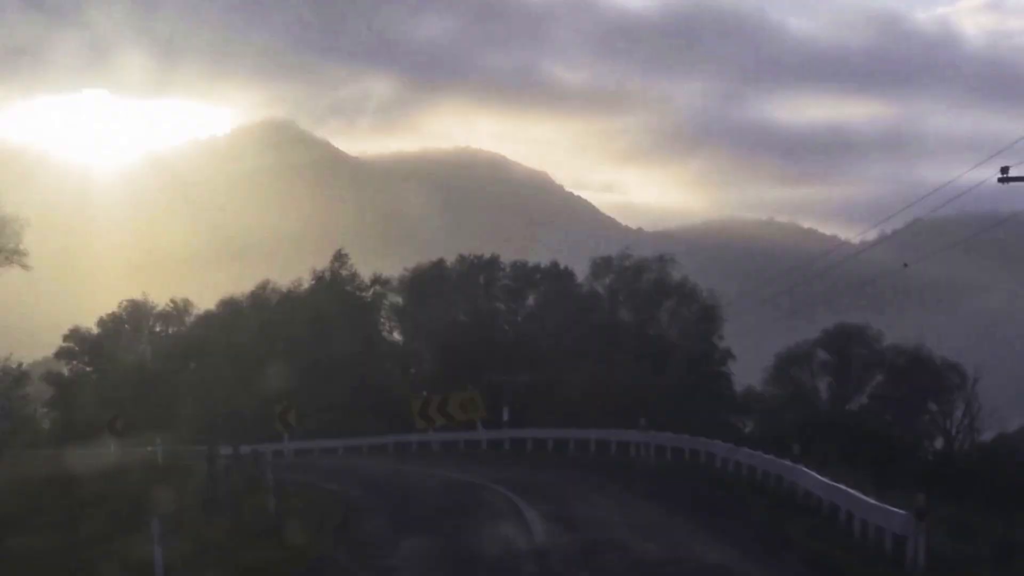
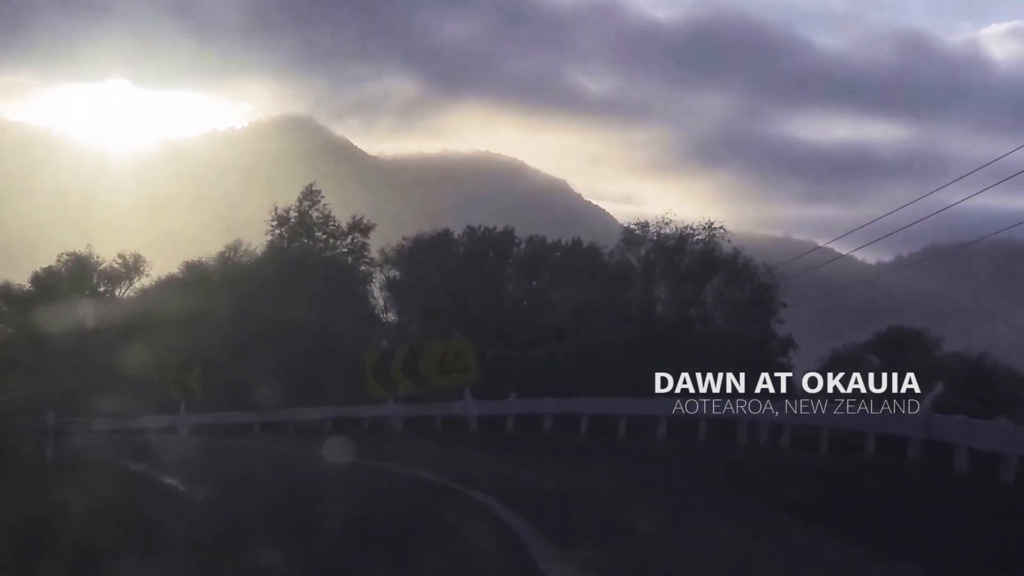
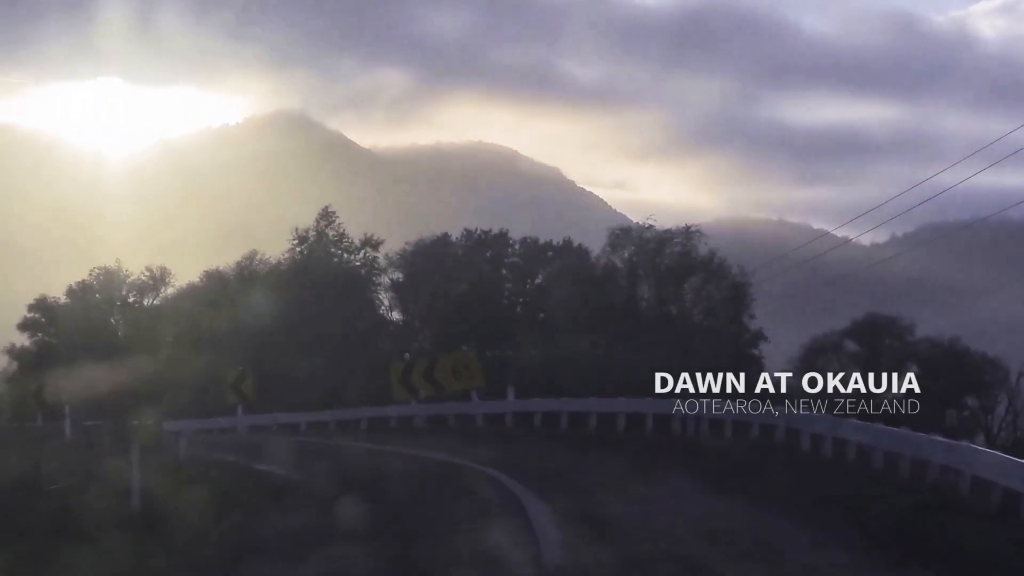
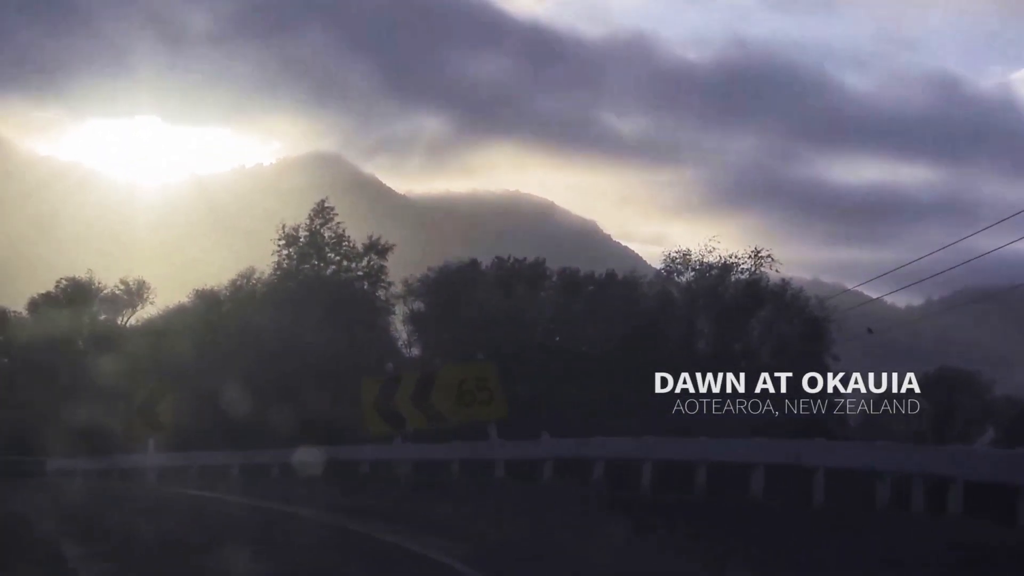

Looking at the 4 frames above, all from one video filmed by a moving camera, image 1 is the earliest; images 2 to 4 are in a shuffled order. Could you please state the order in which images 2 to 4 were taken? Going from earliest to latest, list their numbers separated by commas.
3, 2, 4
